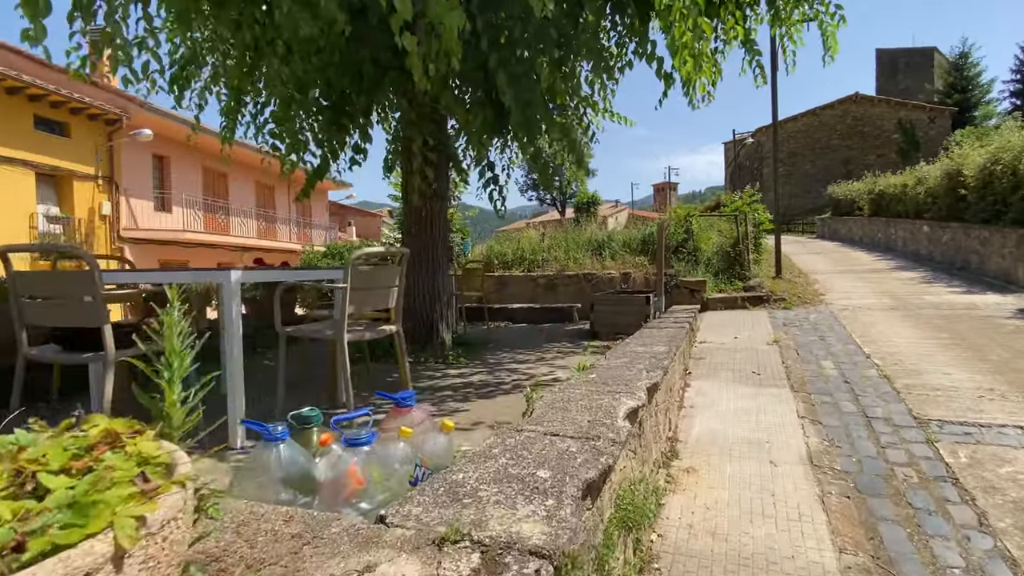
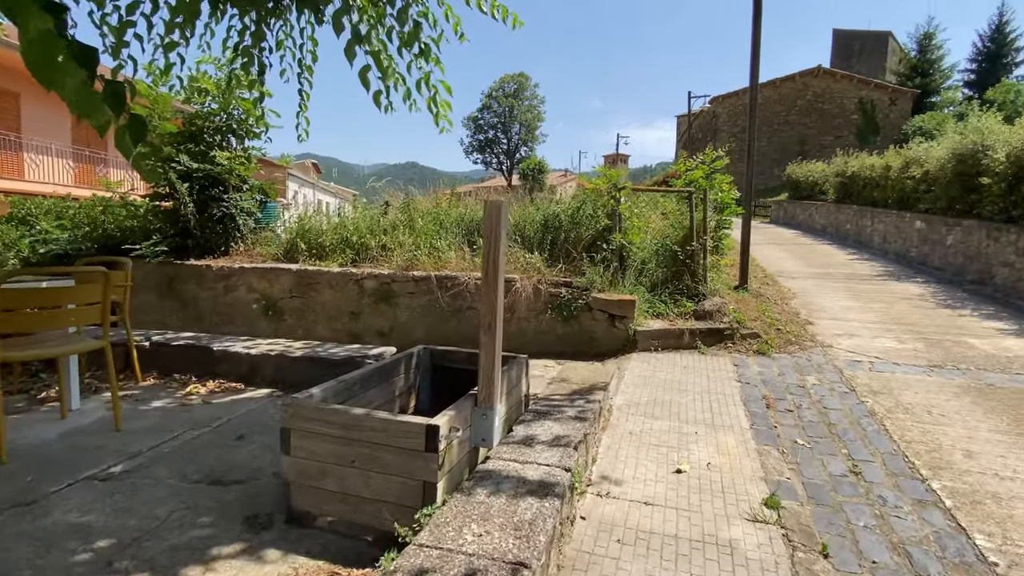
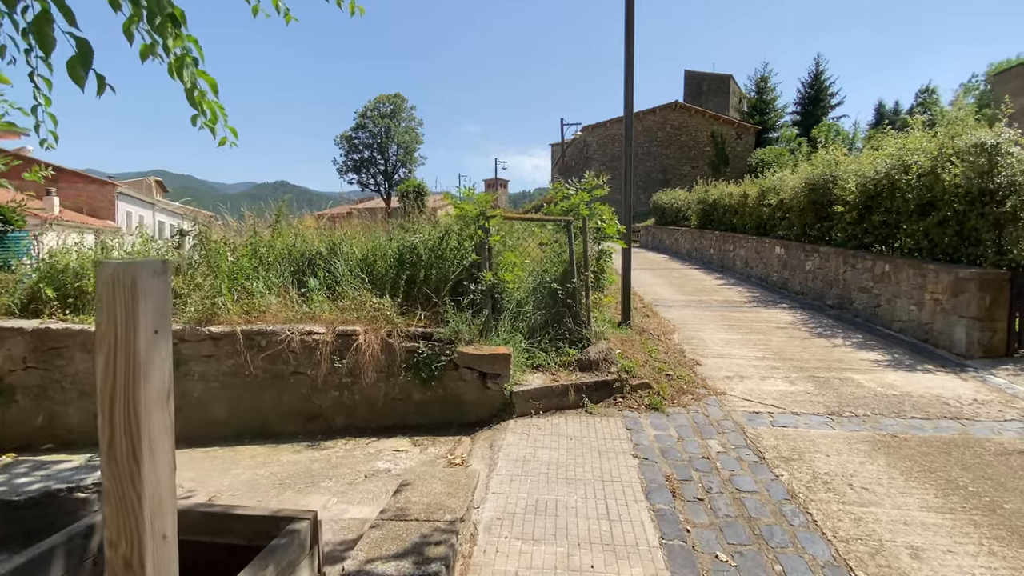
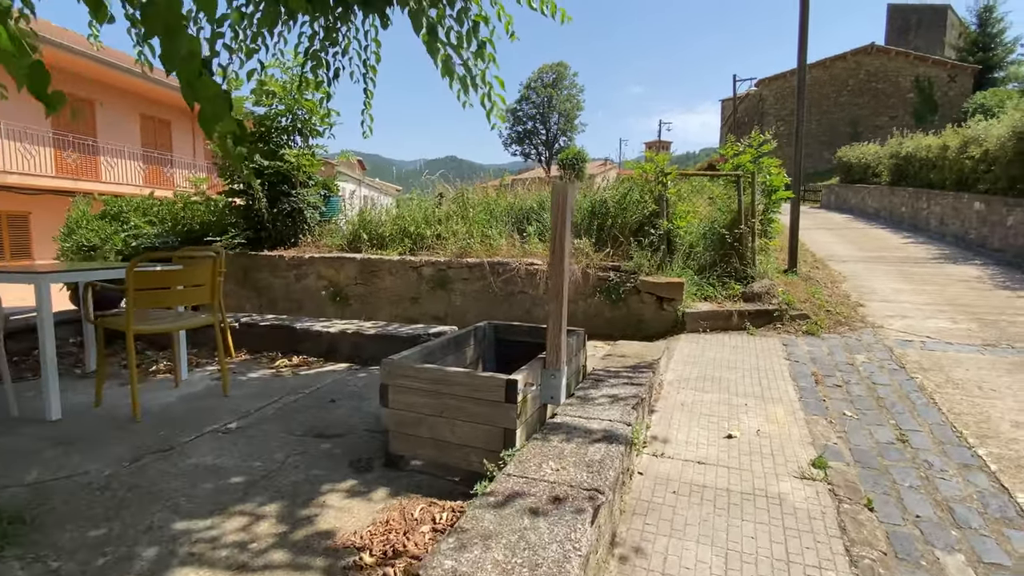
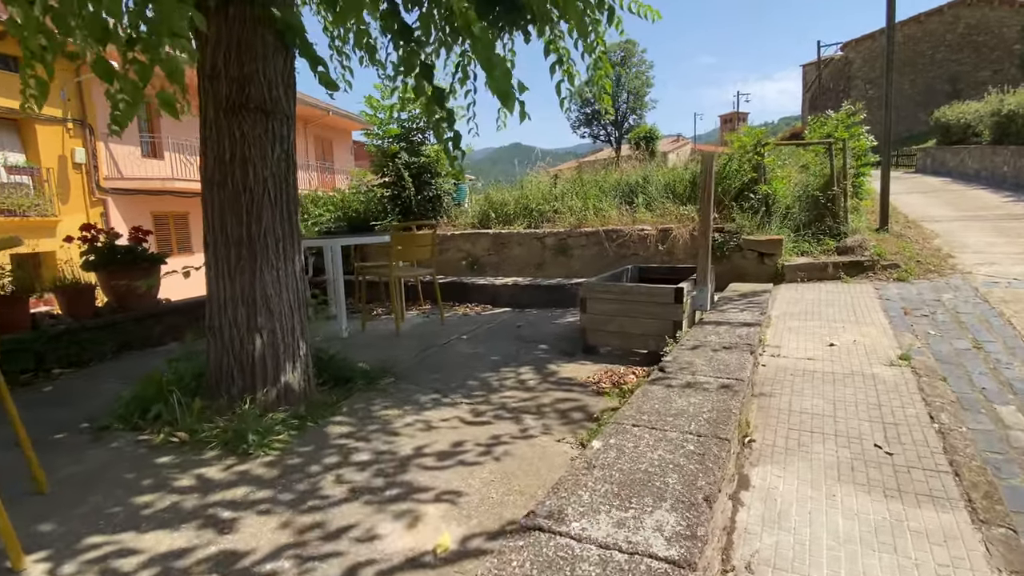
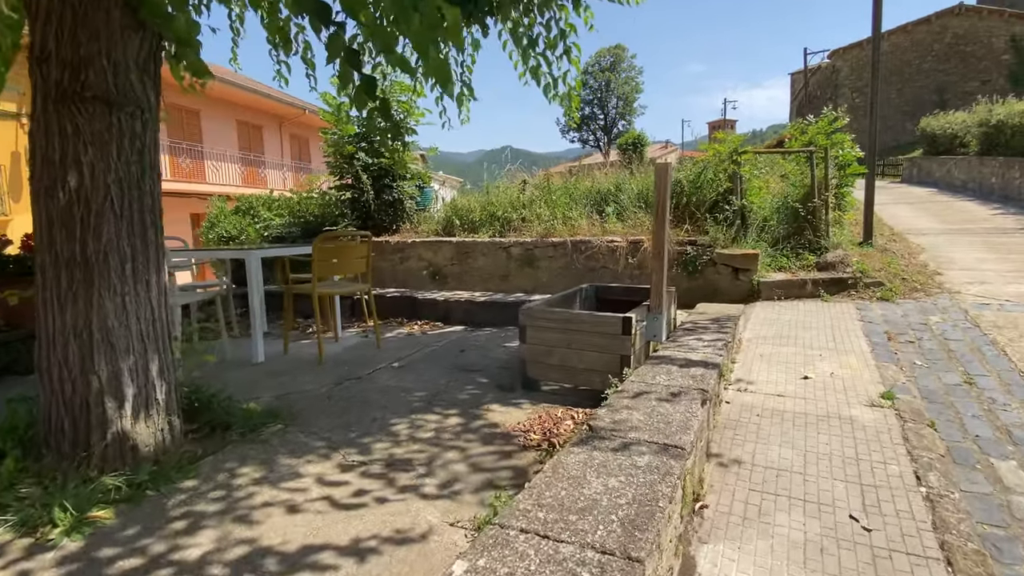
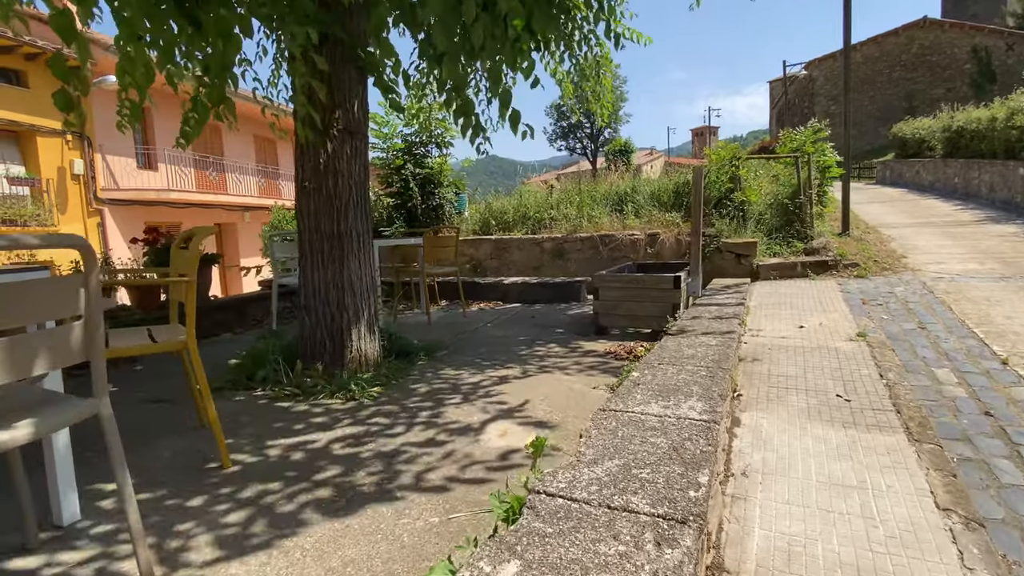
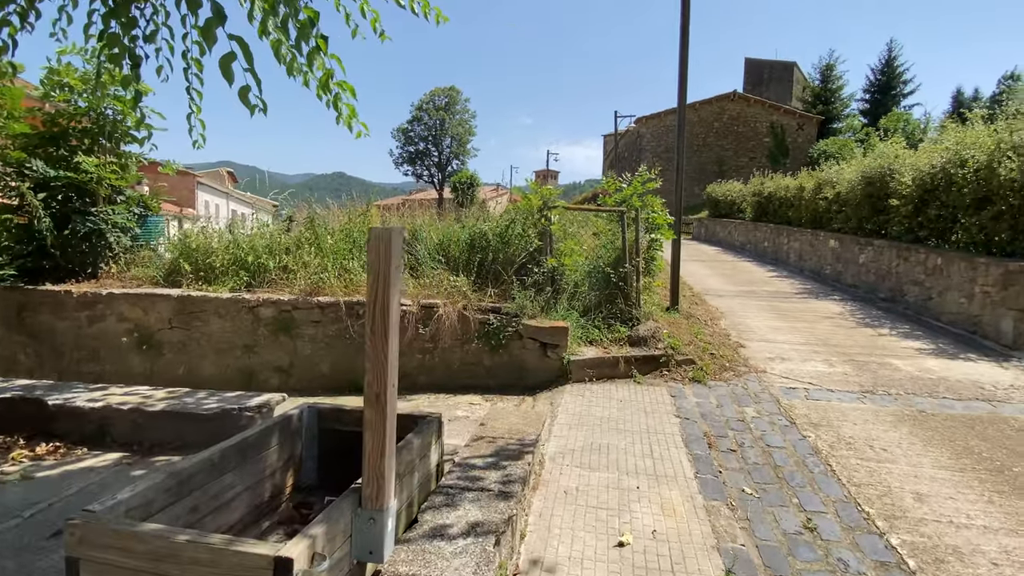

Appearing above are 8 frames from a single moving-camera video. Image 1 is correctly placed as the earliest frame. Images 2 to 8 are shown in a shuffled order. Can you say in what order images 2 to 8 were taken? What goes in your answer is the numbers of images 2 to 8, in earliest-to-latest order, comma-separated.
7, 5, 6, 4, 2, 8, 3
